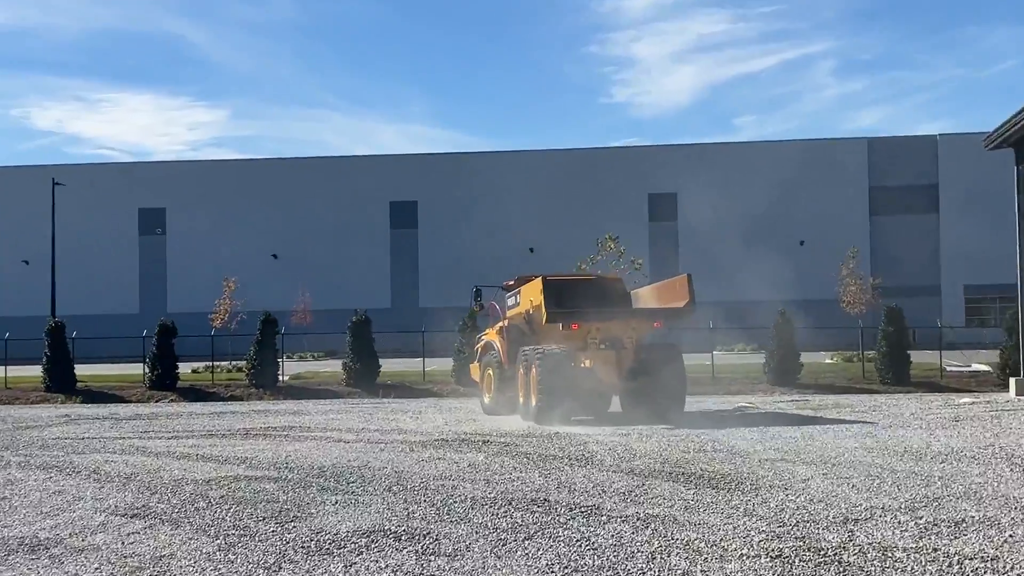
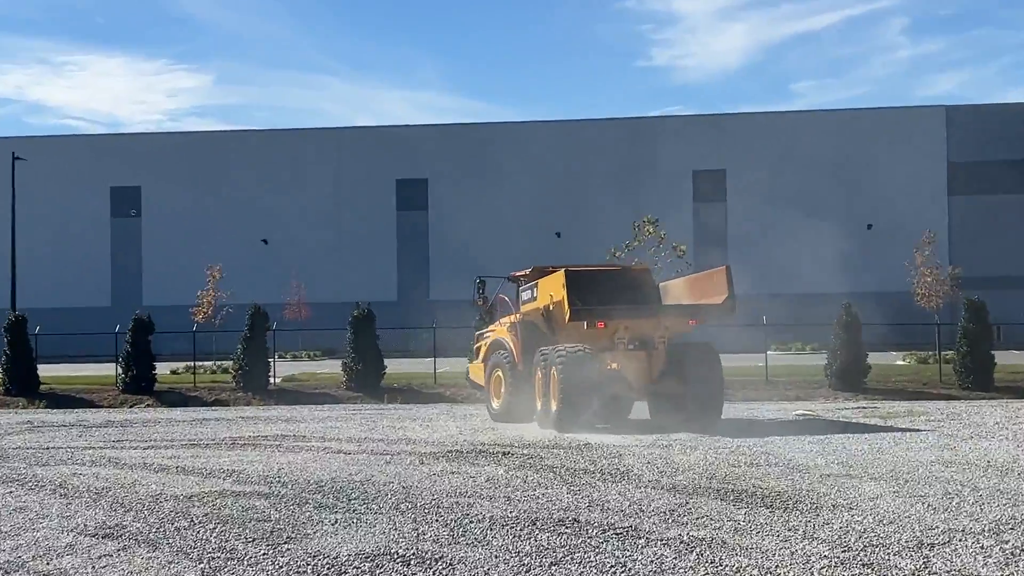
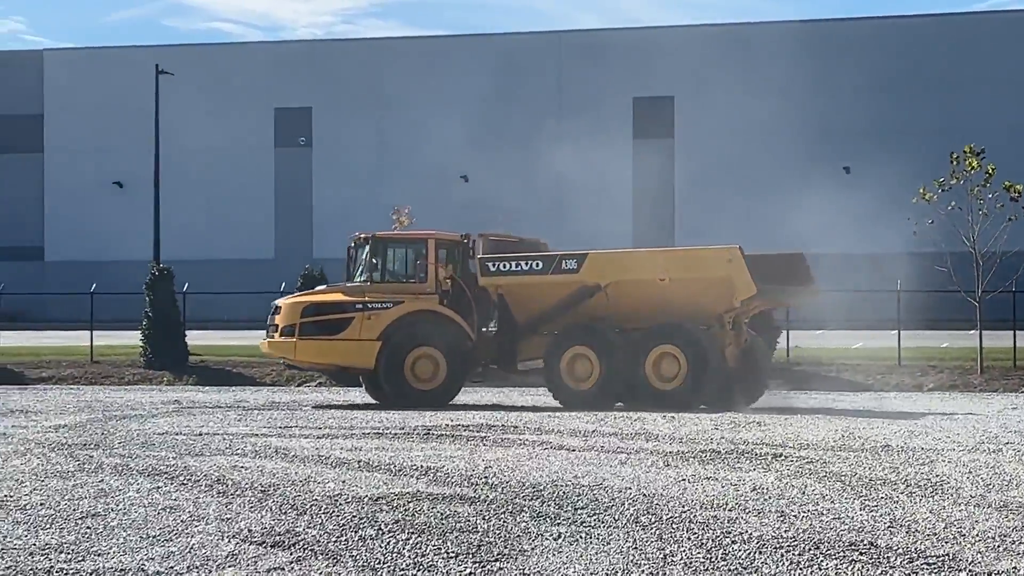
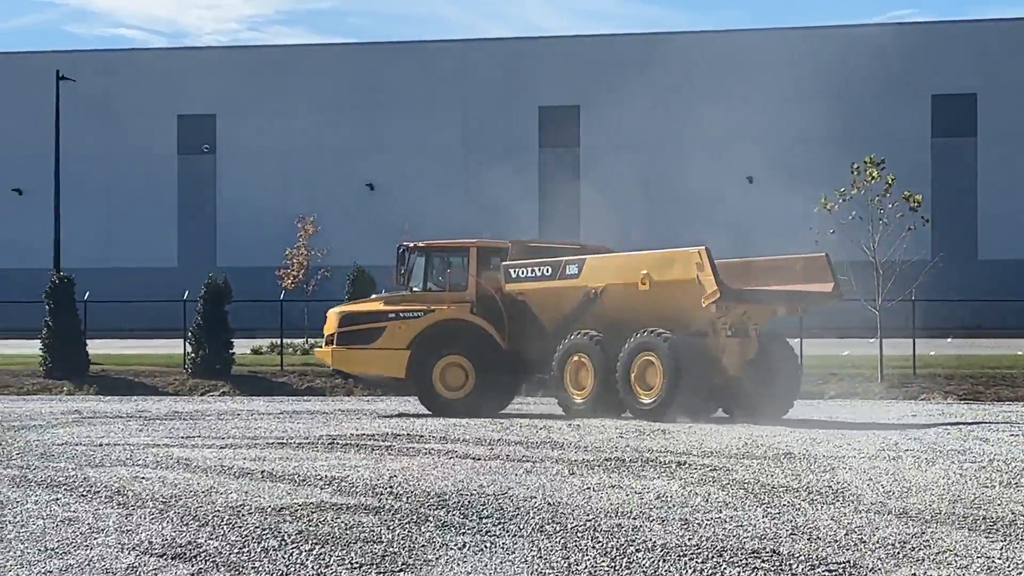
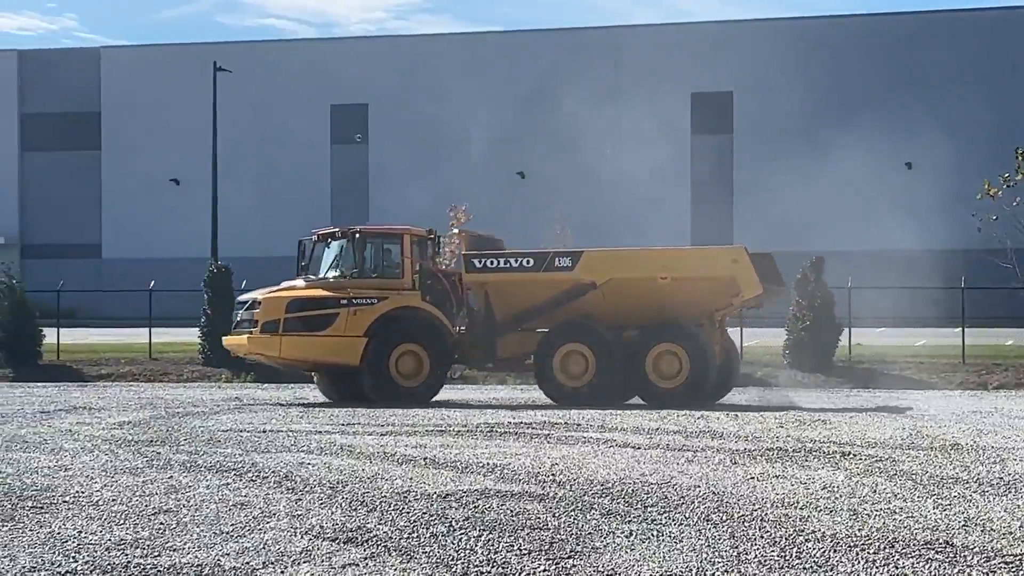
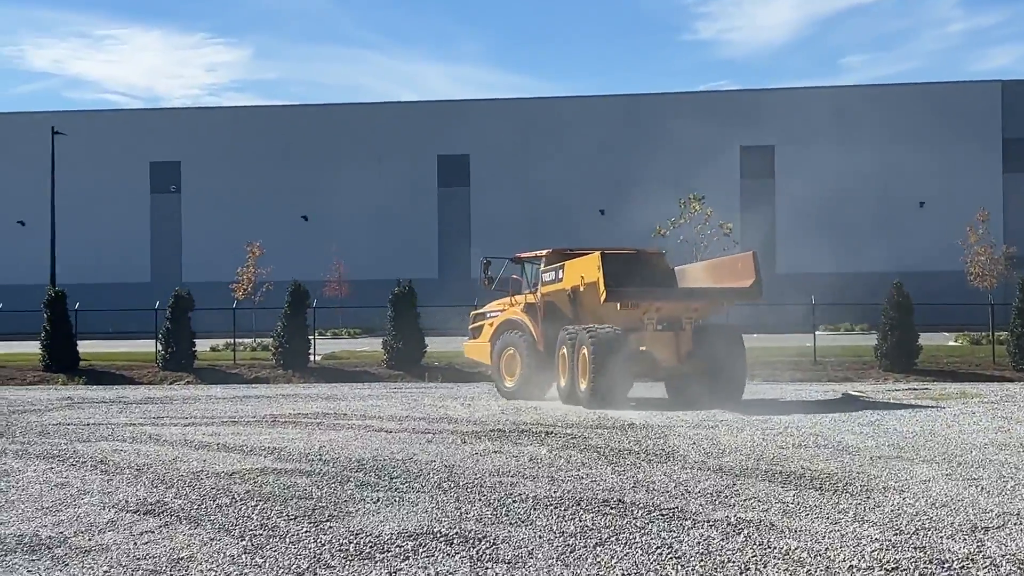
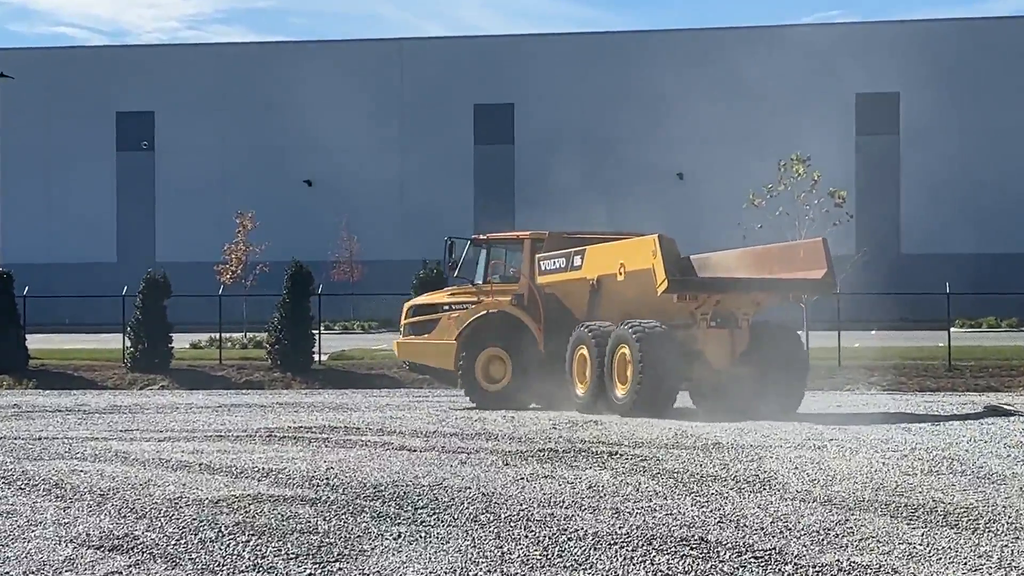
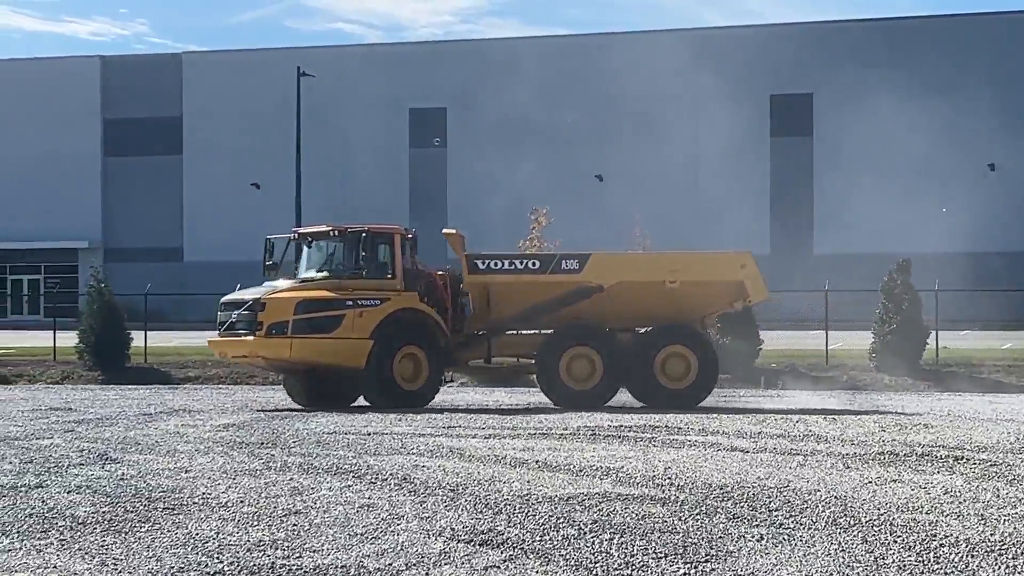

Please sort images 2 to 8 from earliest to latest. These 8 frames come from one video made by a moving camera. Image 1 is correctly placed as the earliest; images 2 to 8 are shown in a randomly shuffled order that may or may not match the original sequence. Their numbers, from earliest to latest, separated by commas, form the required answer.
2, 6, 7, 4, 3, 5, 8
